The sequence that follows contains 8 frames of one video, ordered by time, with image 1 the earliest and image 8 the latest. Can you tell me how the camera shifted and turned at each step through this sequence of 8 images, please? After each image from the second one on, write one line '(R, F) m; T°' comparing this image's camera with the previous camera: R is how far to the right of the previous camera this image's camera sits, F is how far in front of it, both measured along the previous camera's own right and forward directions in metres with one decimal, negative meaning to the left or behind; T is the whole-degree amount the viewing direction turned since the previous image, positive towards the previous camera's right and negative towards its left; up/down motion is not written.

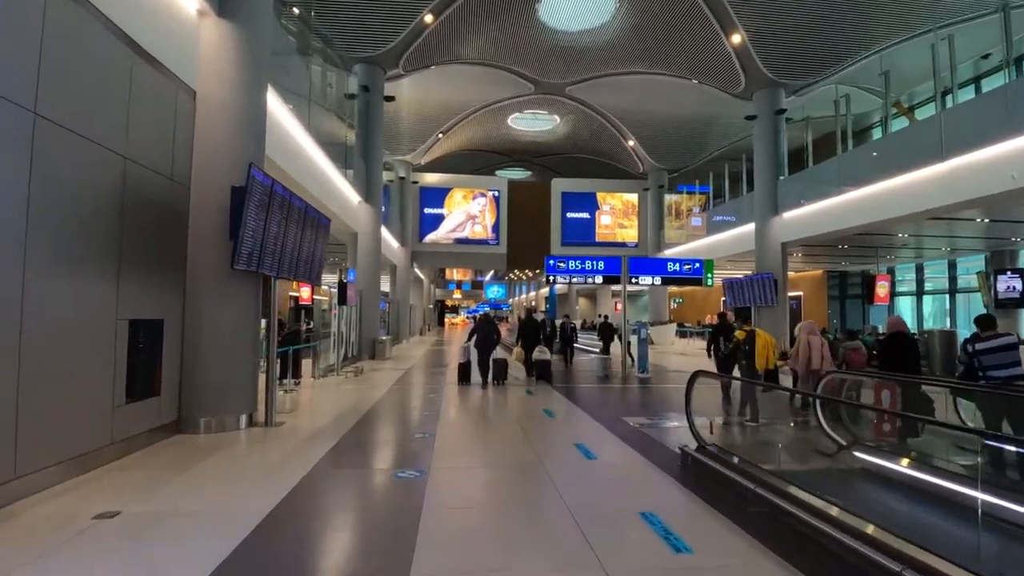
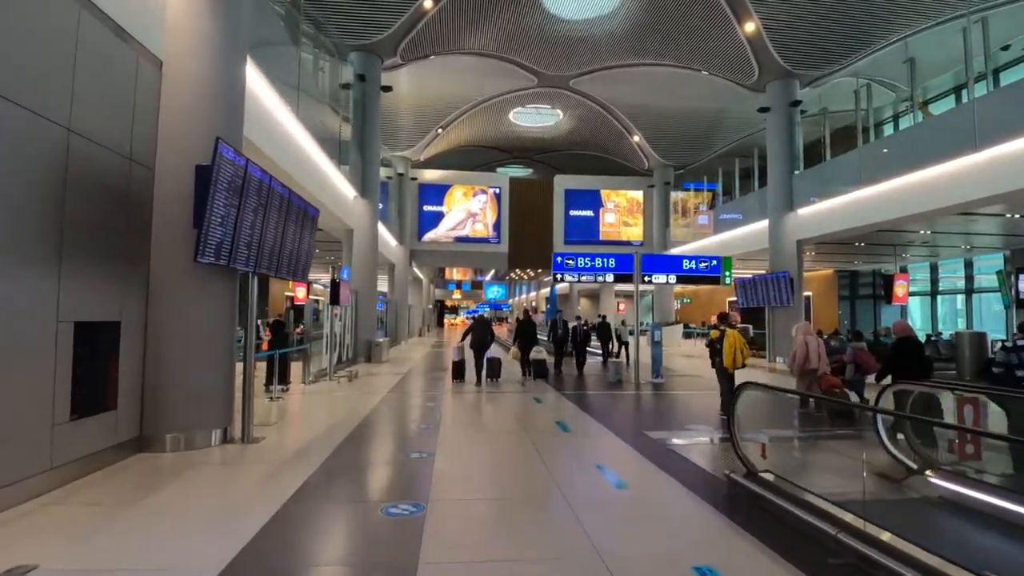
(-0.1, +0.8) m; 0°
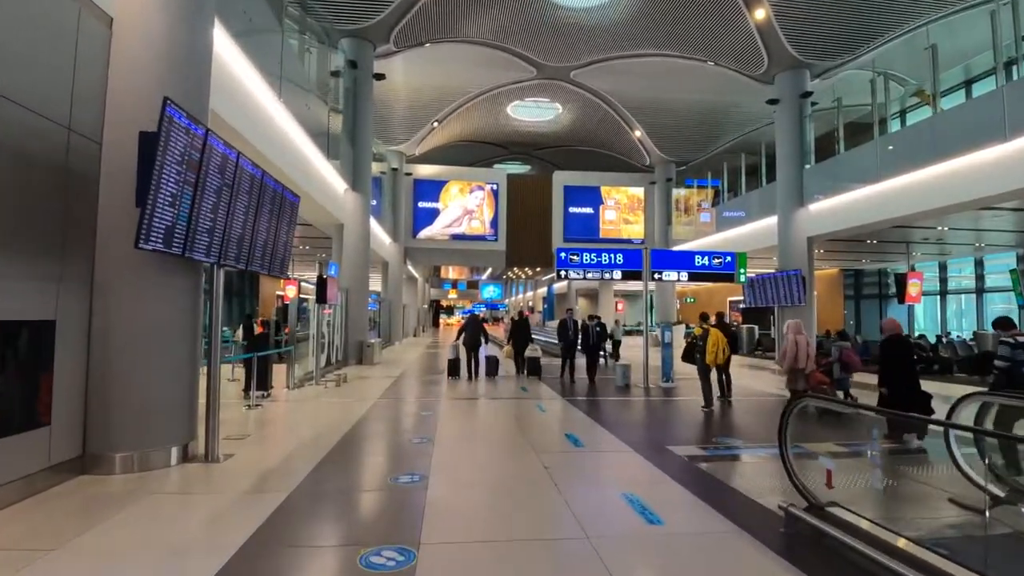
(-0.1, +0.7) m; 0°
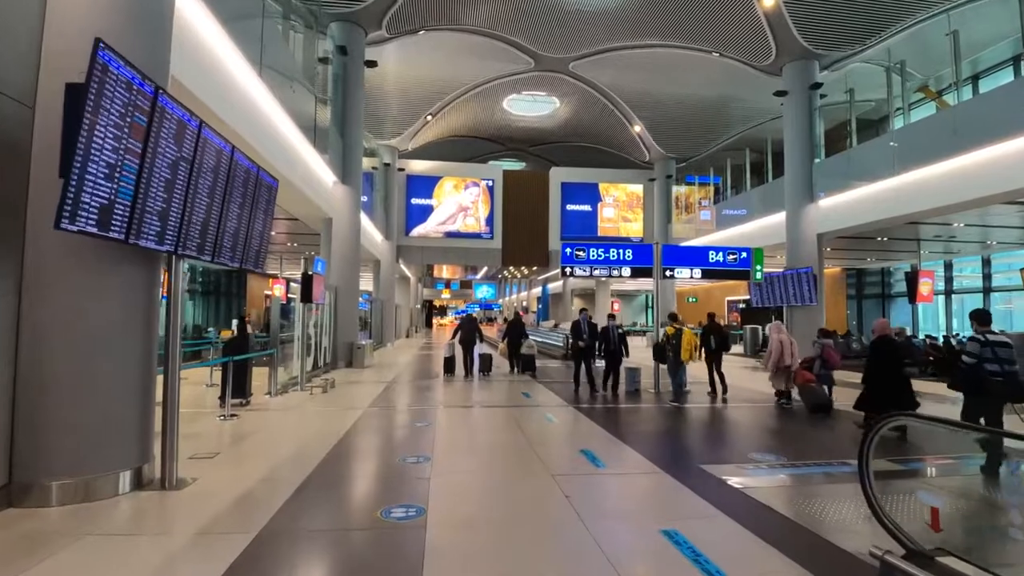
(-0.1, +0.7) m; +1°
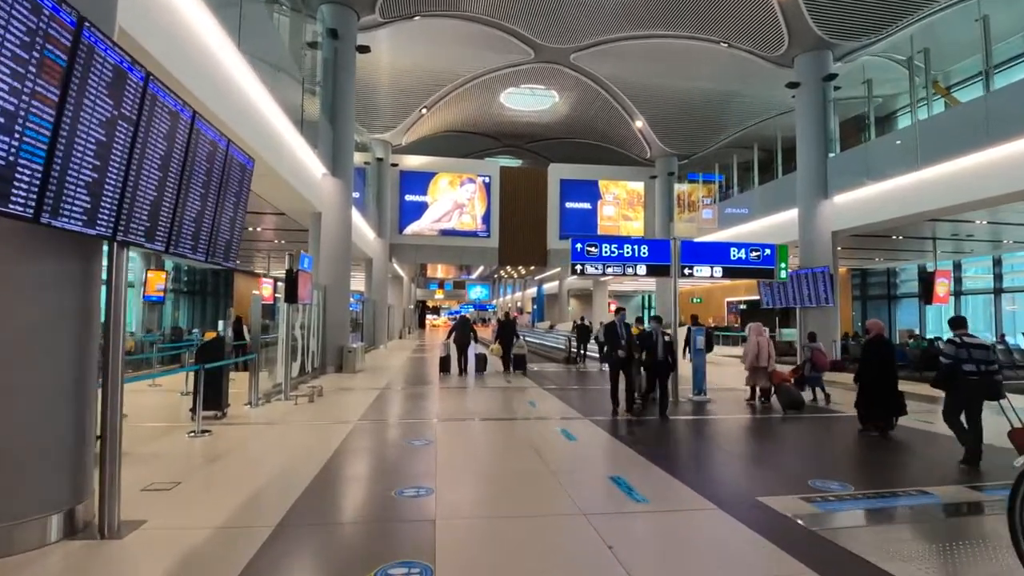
(-0.2, +0.8) m; +1°
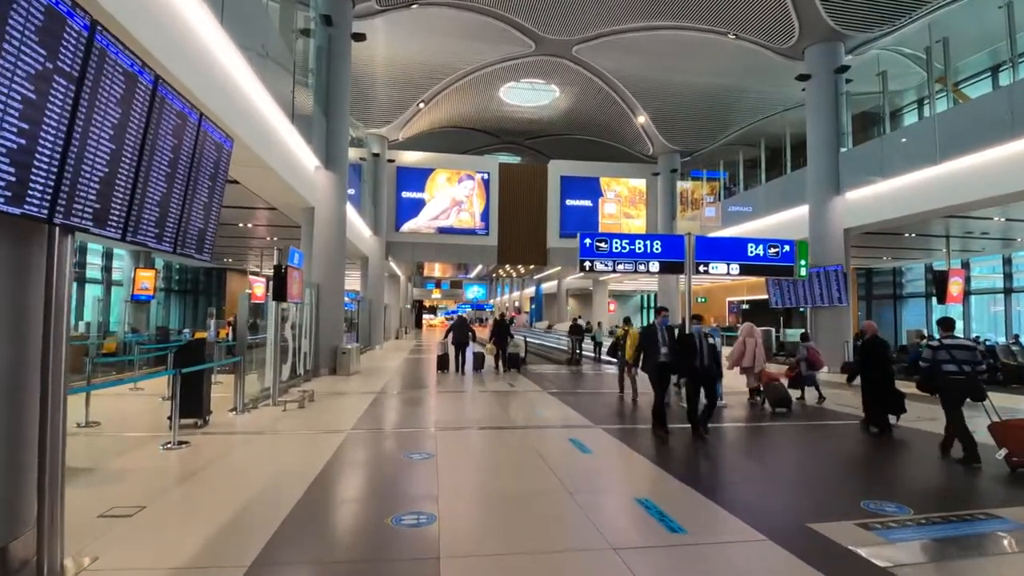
(-0.1, +0.5) m; 0°
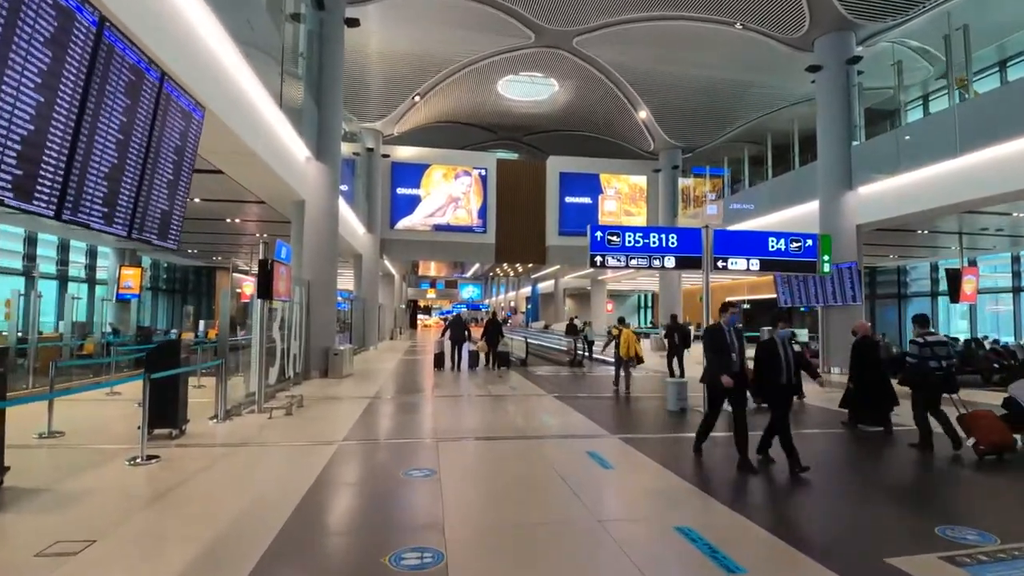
(-0.1, +0.6) m; +1°
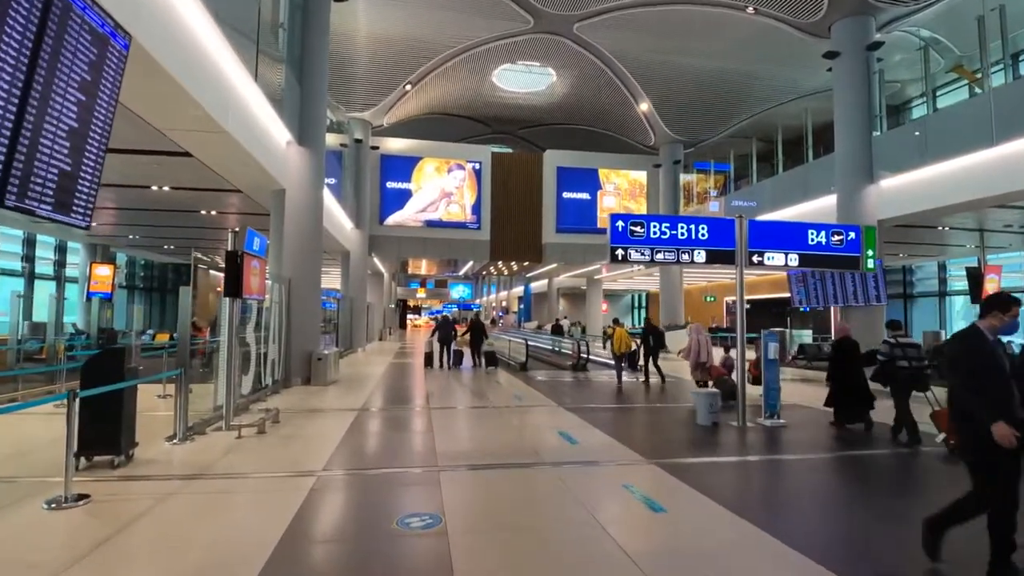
(-0.2, +0.9) m; +1°
